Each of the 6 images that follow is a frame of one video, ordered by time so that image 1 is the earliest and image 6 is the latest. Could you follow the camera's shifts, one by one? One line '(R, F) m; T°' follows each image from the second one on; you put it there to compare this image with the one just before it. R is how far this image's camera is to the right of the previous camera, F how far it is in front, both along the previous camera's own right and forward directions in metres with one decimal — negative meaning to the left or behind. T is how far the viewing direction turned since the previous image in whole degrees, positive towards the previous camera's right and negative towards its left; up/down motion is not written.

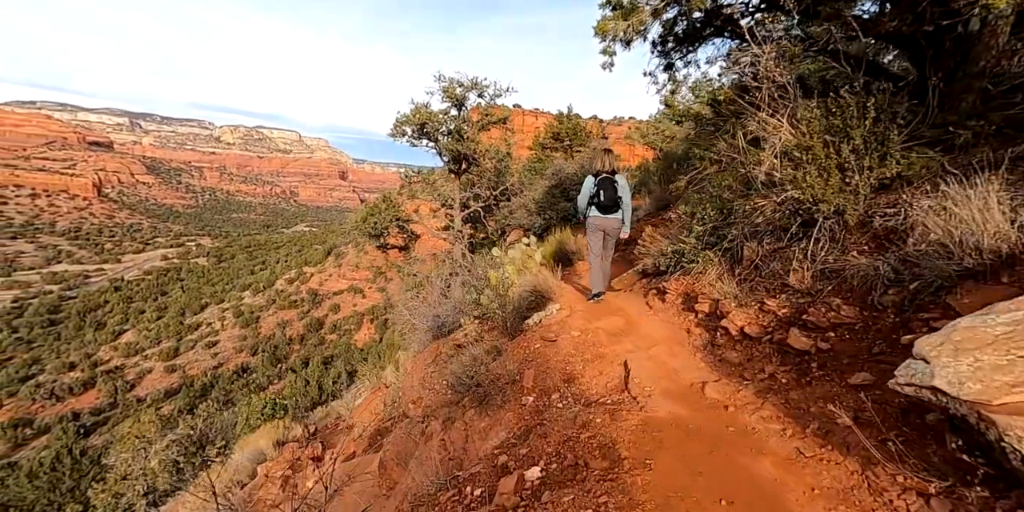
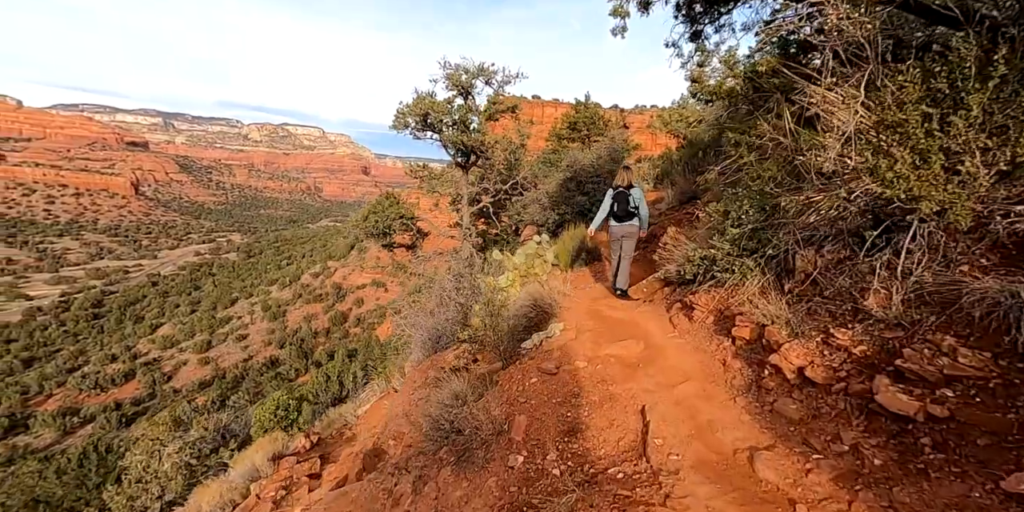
(+0.2, +0.8) m; -3°
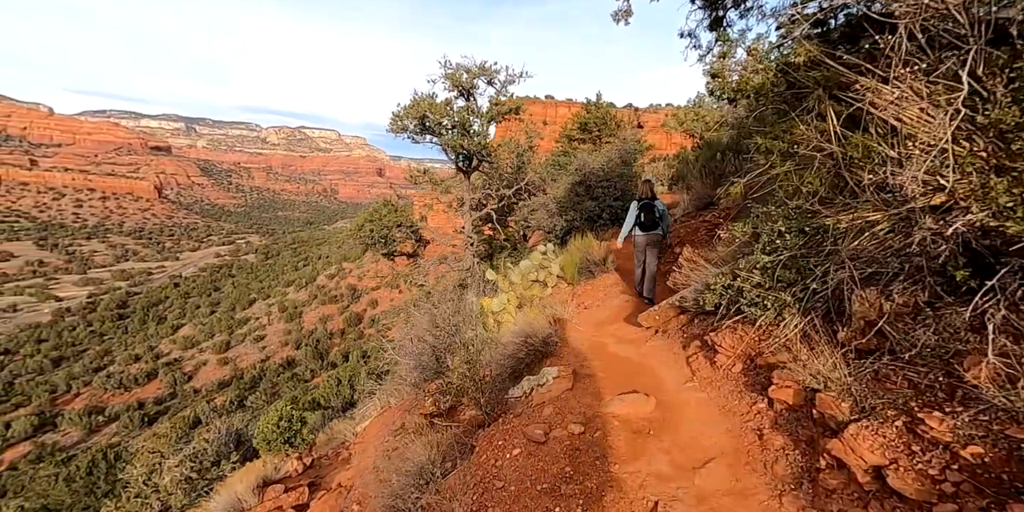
(+0.2, +0.7) m; -2°
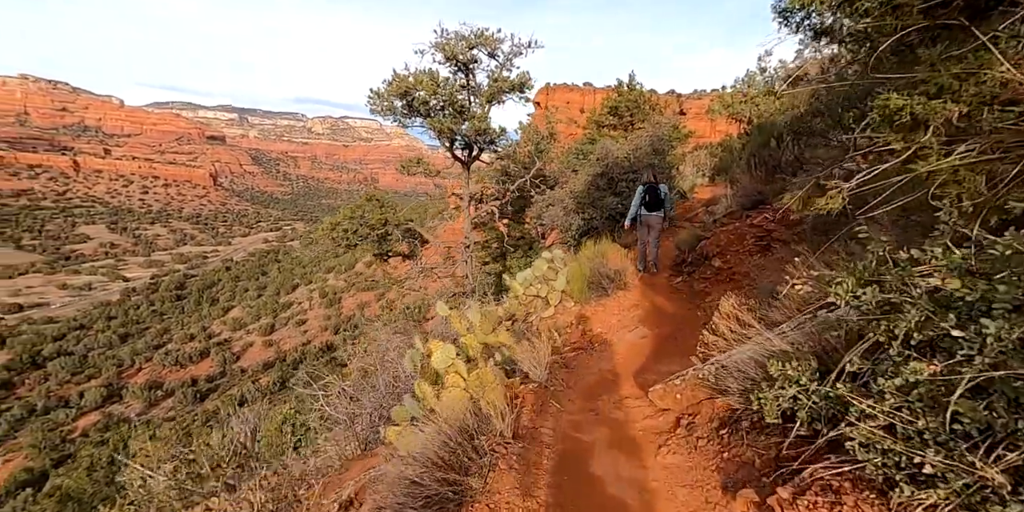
(+0.6, +1.7) m; -4°
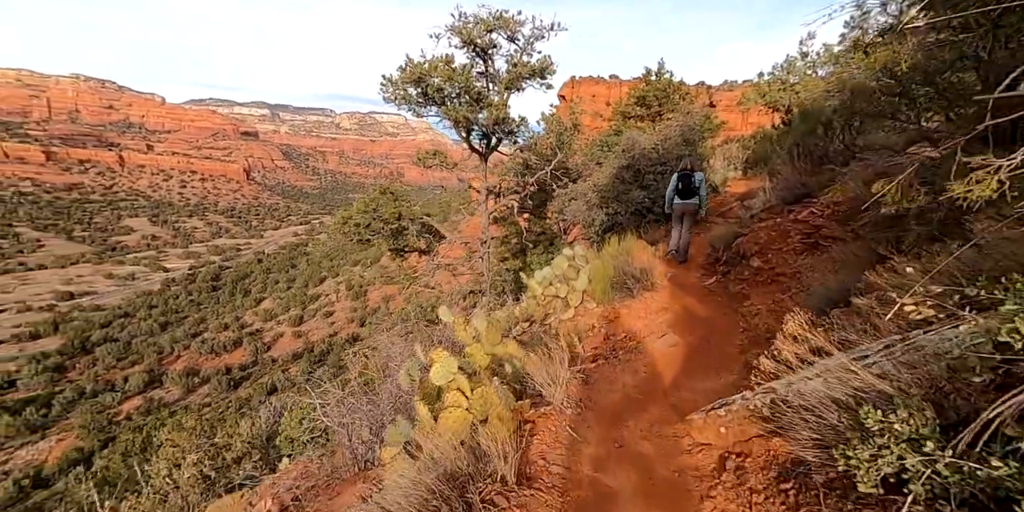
(+0.1, +0.5) m; -3°
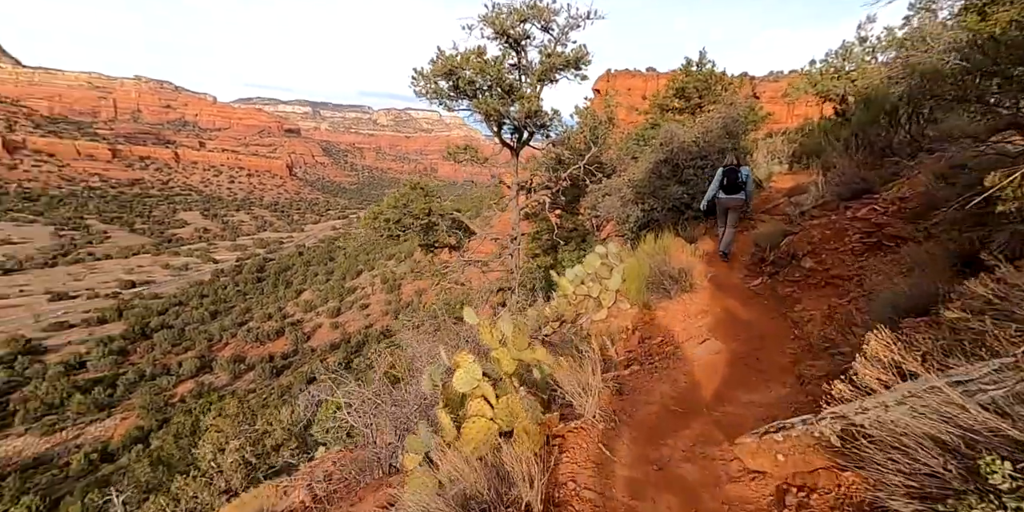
(0.0, +0.2) m; -4°
